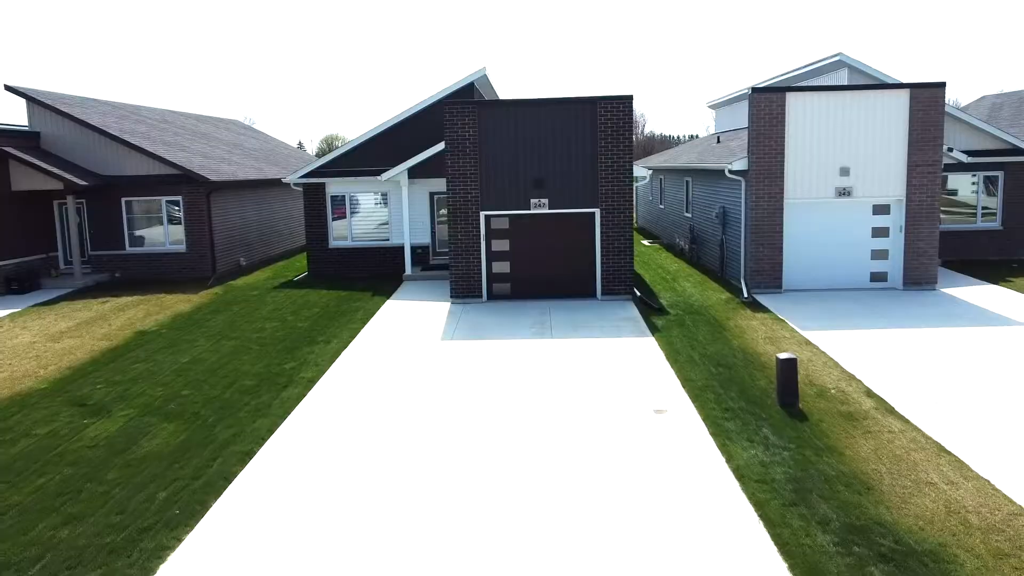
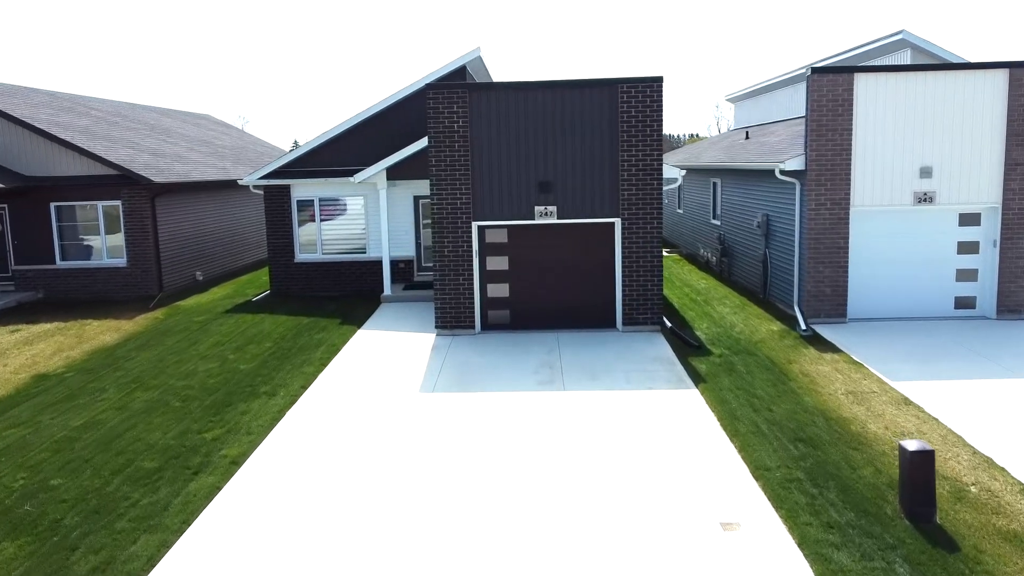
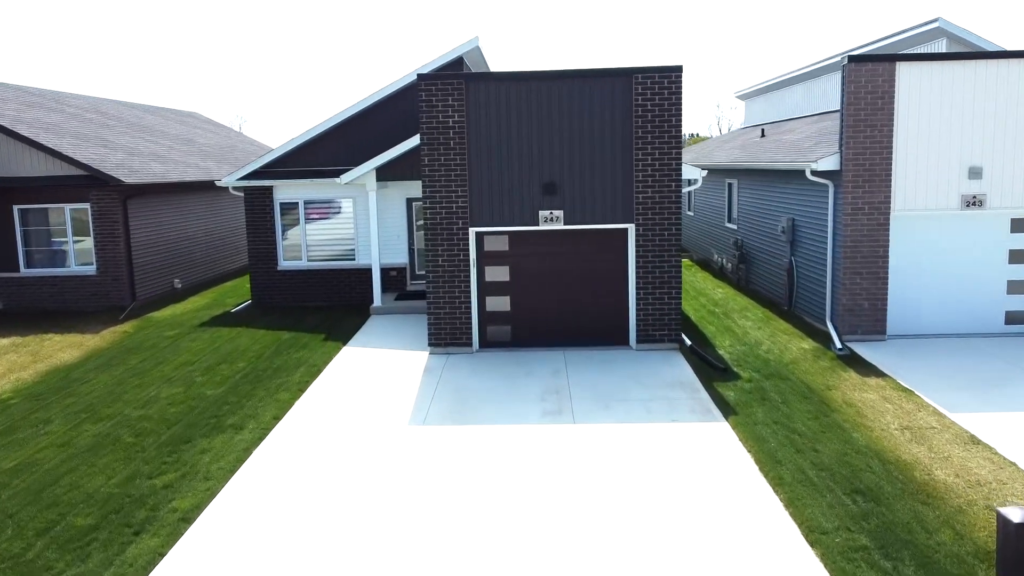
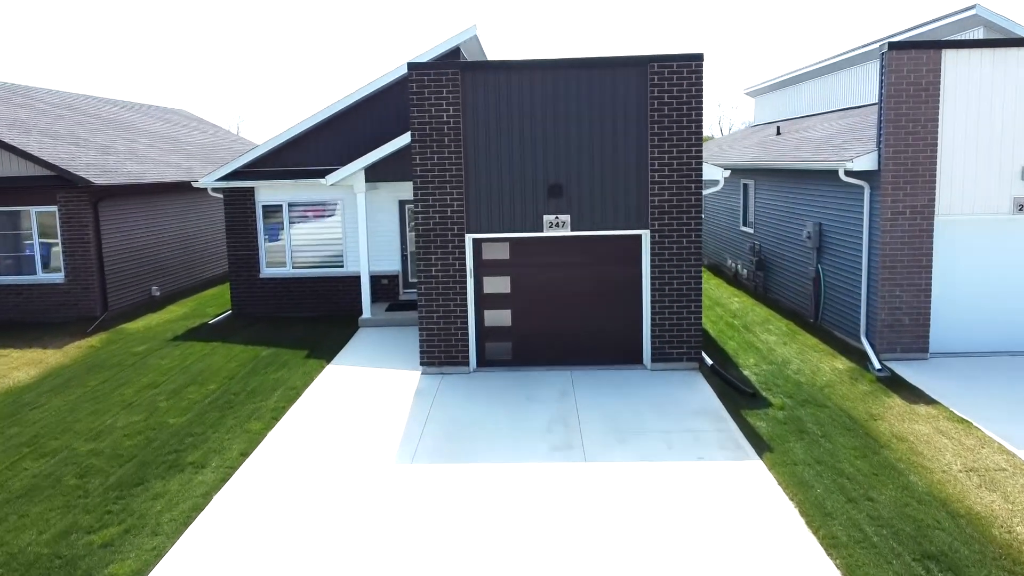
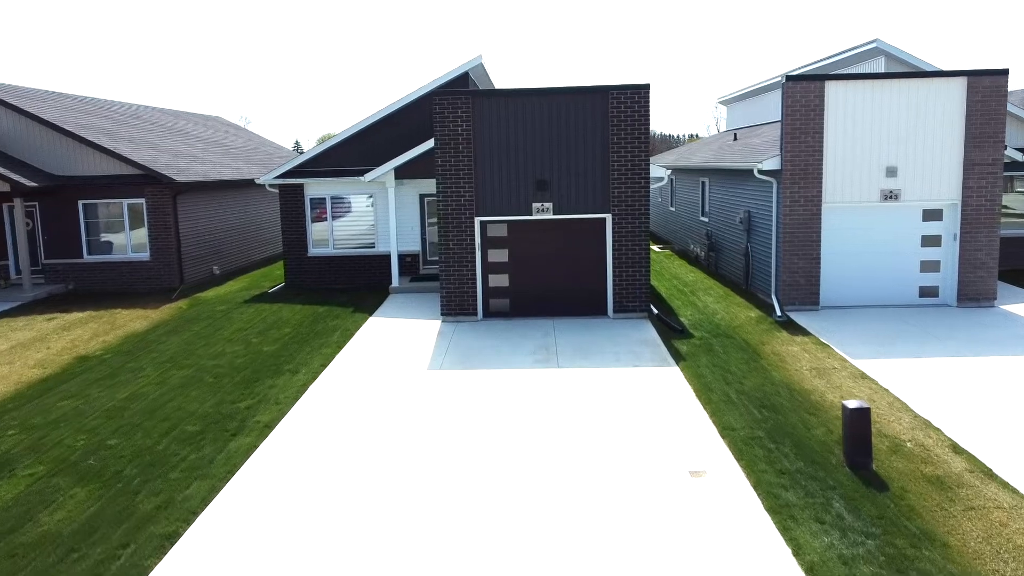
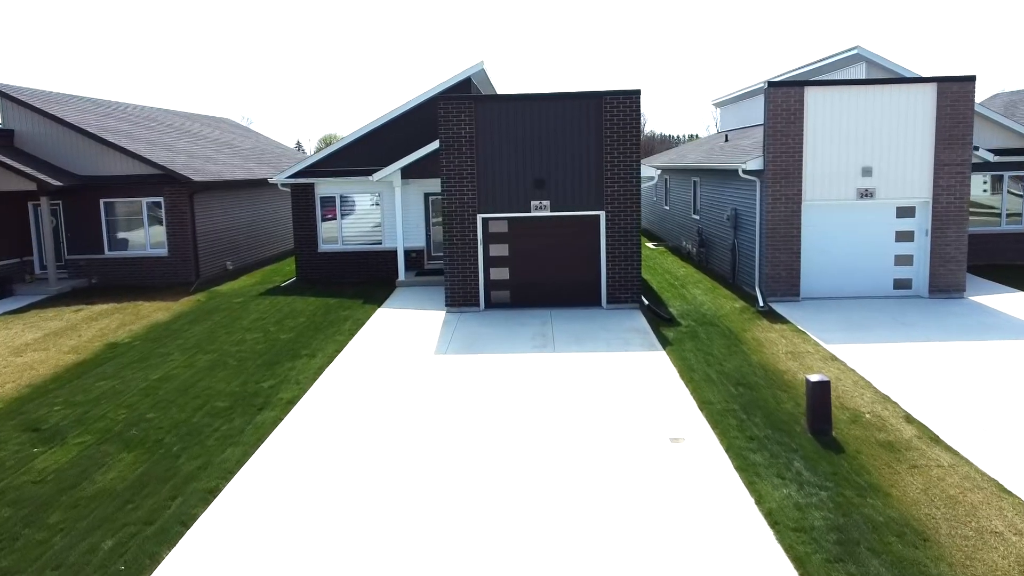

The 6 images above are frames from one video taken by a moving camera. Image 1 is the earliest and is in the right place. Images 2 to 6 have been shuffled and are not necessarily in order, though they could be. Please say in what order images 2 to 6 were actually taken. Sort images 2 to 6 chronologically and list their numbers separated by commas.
6, 5, 2, 3, 4
